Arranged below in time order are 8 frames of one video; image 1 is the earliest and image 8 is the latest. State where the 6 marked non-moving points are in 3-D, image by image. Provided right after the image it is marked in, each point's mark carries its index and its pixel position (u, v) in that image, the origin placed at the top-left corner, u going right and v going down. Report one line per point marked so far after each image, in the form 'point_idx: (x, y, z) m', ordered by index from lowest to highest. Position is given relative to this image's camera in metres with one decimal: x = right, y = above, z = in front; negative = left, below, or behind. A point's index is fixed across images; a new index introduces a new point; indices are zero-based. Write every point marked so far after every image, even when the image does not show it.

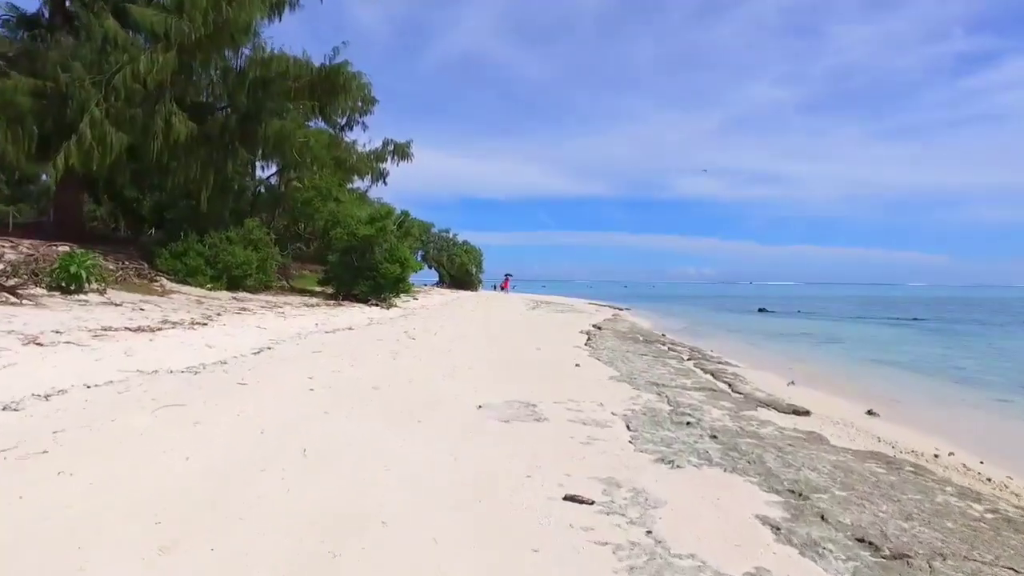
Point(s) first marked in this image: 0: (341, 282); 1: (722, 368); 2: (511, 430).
0: (-5.1, +0.2, +19.5) m
1: (+4.2, -1.6, +13.4) m
2: (0.0, -1.3, +6.1) m
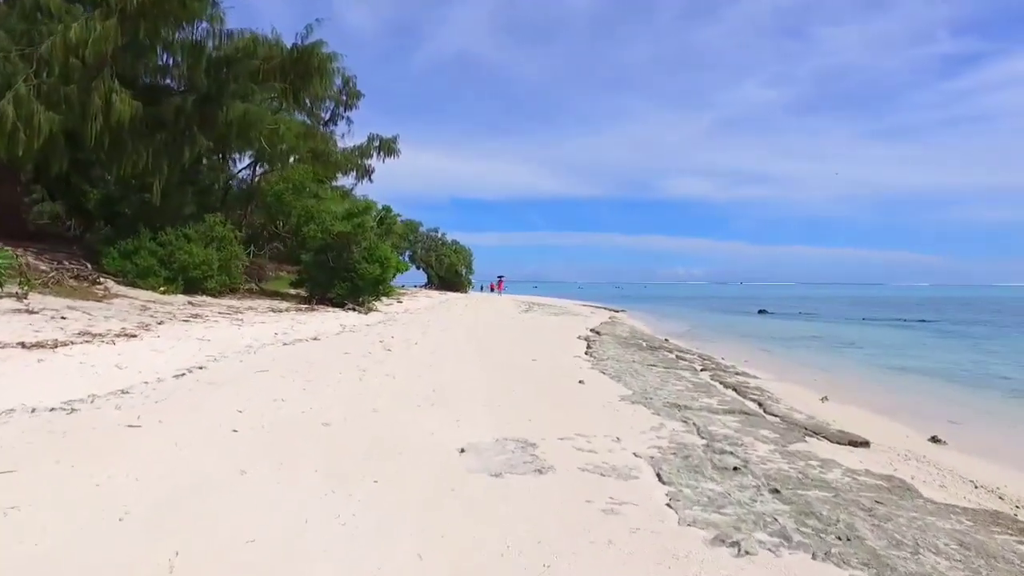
0: (-5.3, +0.1, +17.7) m
1: (+4.1, -1.7, +11.8) m
2: (-0.1, -1.3, +4.4) m
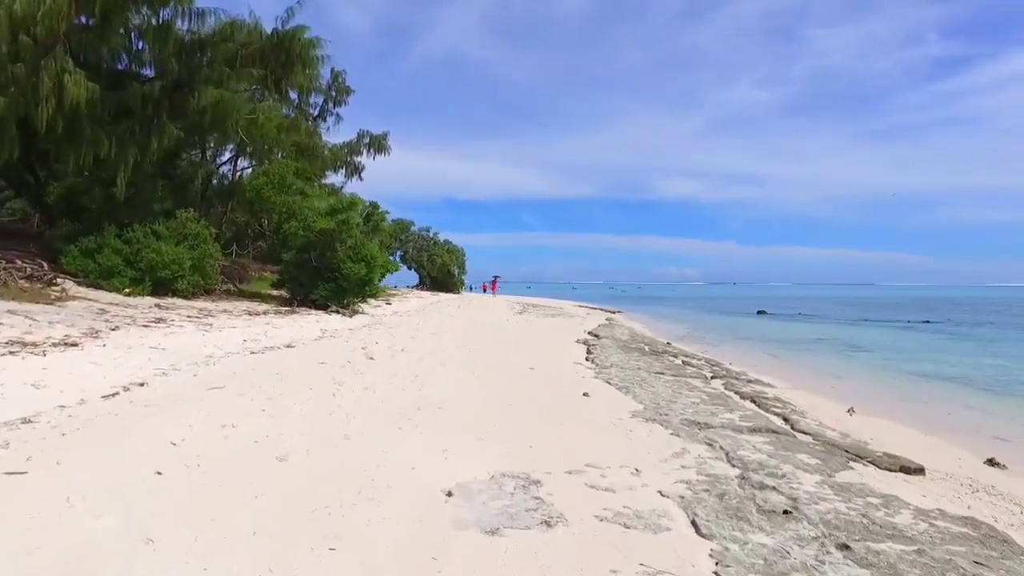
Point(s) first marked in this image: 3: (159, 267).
0: (-5.4, +0.1, +16.7) m
1: (+4.0, -1.7, +10.8) m
2: (0.0, -1.4, +3.4) m
3: (-7.0, +0.4, +13.3) m
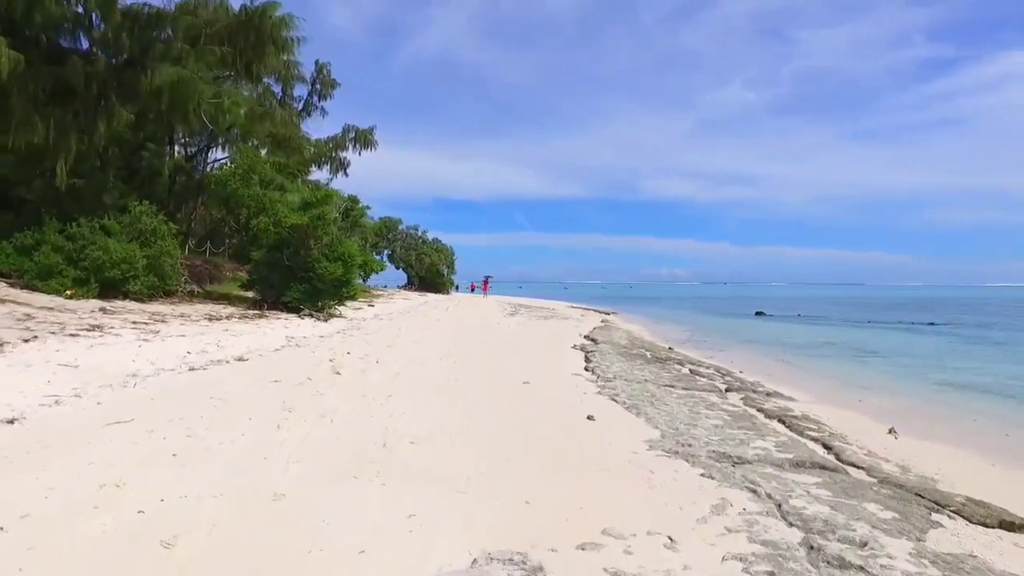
0: (-5.6, 0.0, +15.2) m
1: (+3.9, -1.7, +9.5) m
2: (-0.1, -1.4, +2.0) m
3: (-7.2, +0.4, +11.9) m
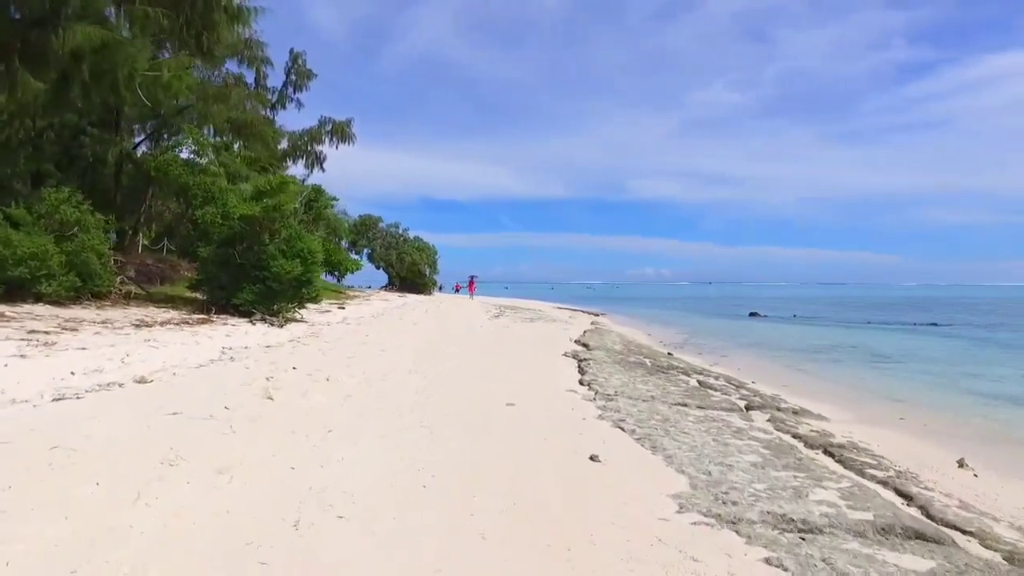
0: (-6.0, 0.0, +13.4) m
1: (+3.7, -1.7, +7.8) m
2: (-0.1, -1.4, +0.3) m
3: (-7.5, +0.4, +10.0) m
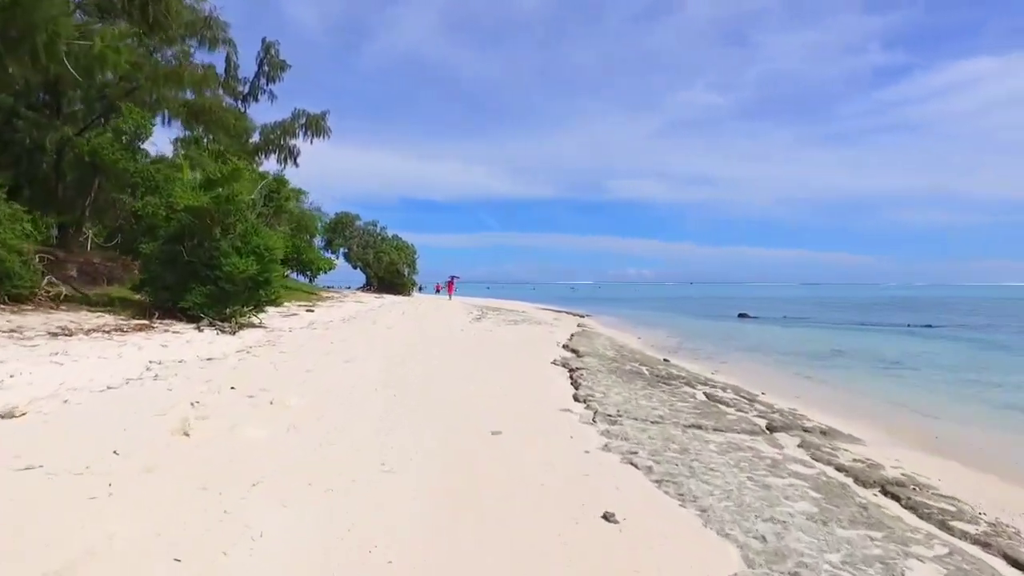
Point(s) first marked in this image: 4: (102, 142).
0: (-6.2, 0.0, +11.8) m
1: (+3.5, -1.8, +6.5) m
2: (-0.1, -1.4, -1.1) m
3: (-7.7, +0.3, +8.4) m
4: (-7.7, +2.7, +12.8) m
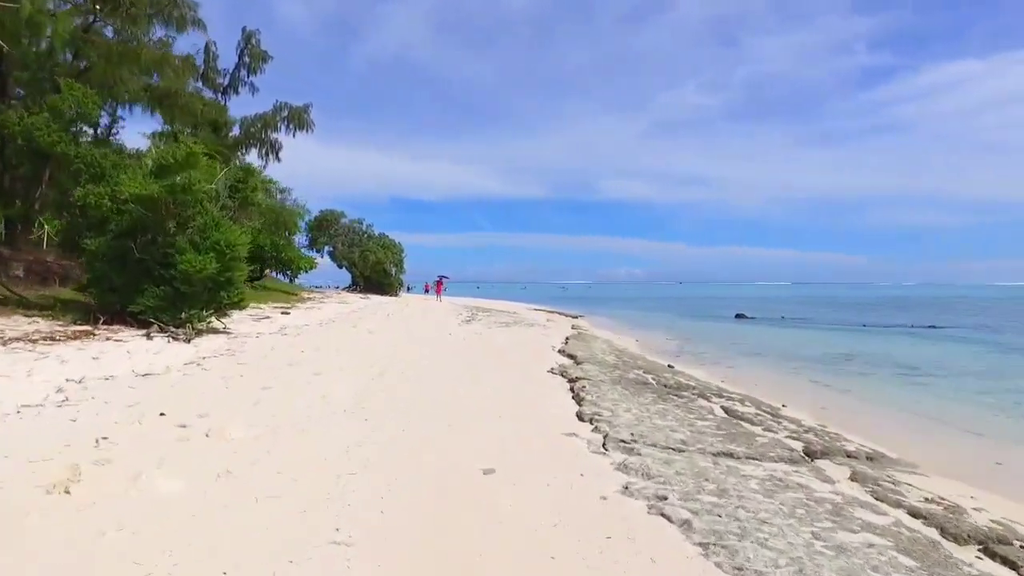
0: (-6.3, 0.0, +10.4) m
1: (+3.5, -1.8, +5.3) m
2: (0.0, -1.4, -2.4) m
3: (-7.7, +0.3, +7.0) m
4: (-7.8, +2.7, +11.4) m
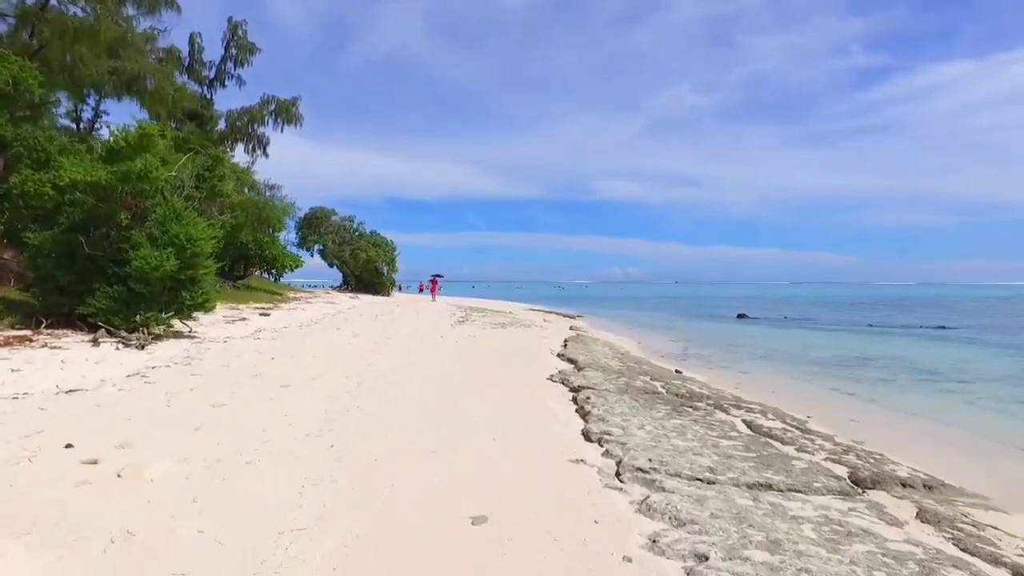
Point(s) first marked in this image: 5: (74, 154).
0: (-6.4, 0.0, +9.3) m
1: (+3.5, -1.8, +4.2) m
2: (+0.1, -1.4, -3.5) m
3: (-7.7, +0.3, +5.8) m
4: (-7.9, +2.7, +10.2) m
5: (-6.2, +1.9, +9.6) m
